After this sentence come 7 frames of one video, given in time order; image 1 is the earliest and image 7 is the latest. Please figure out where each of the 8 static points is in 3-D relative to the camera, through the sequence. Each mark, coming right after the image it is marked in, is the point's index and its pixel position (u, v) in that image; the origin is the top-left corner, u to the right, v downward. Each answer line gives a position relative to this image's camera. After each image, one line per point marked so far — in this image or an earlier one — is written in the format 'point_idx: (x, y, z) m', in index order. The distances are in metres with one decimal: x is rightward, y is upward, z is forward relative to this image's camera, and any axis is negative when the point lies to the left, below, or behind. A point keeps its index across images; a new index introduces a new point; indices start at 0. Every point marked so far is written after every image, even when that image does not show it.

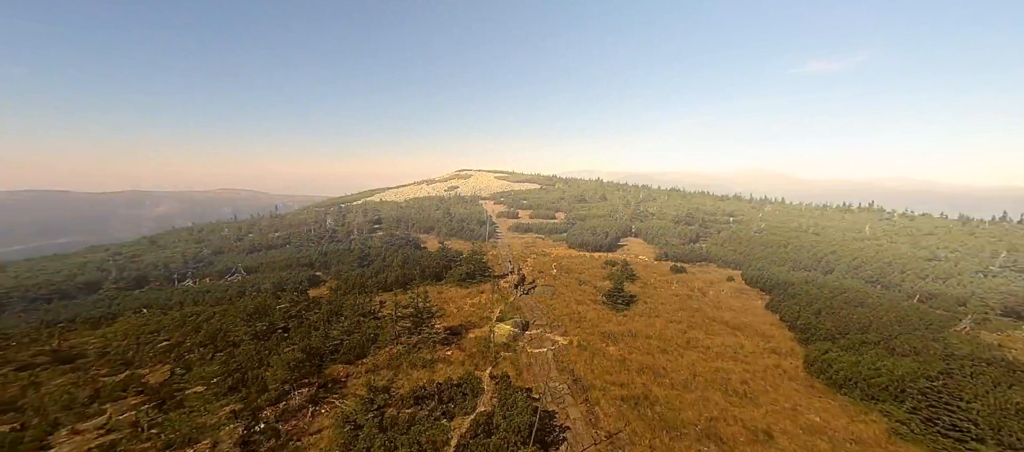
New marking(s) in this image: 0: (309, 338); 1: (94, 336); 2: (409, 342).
0: (-6.5, -3.5, +13.4) m
1: (-14.2, -3.6, +14.1) m
2: (-3.3, -3.7, +13.4) m
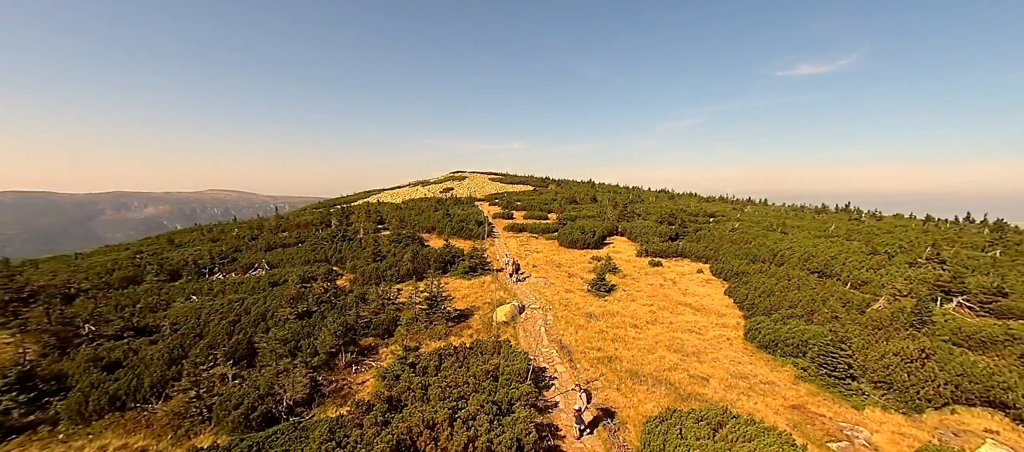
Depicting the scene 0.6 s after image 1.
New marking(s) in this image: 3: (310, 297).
0: (-6.5, -3.5, +16.2) m
1: (-14.3, -3.6, +16.8) m
2: (-3.3, -3.6, +16.3) m
3: (-8.9, -3.2, +18.2) m
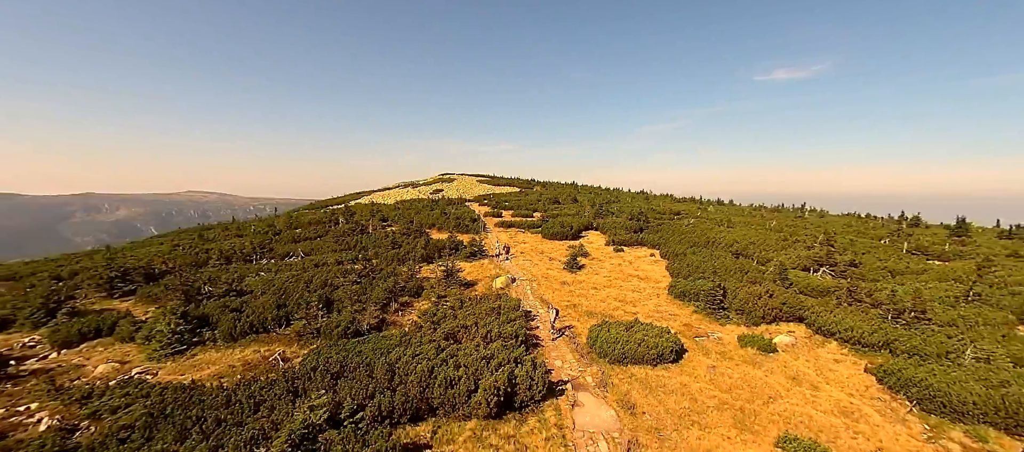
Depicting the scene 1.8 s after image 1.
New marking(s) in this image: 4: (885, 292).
0: (-6.8, -3.0, +22.4) m
1: (-14.5, -3.1, +22.7) m
2: (-3.6, -3.1, +22.5) m
3: (-9.2, -2.7, +24.2) m
4: (+16.5, -2.9, +18.1) m
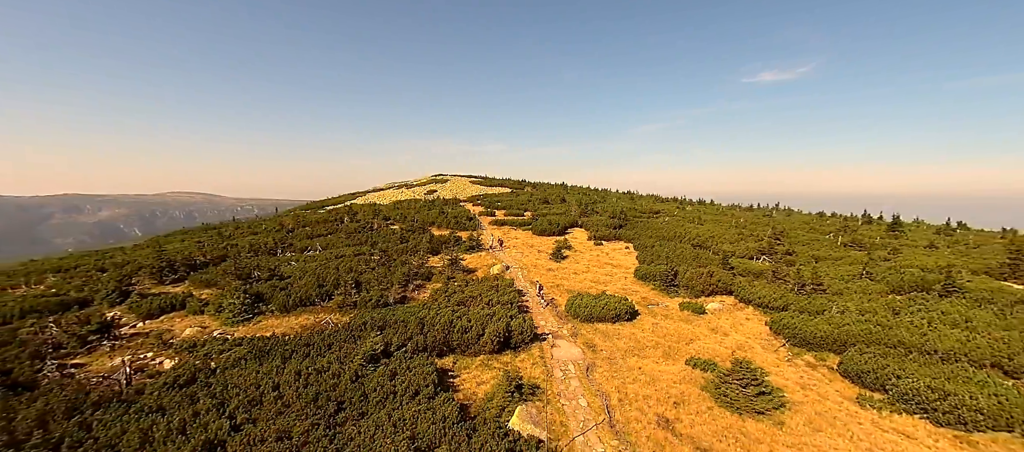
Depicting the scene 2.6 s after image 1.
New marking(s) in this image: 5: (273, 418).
0: (-7.2, -2.7, +26.9) m
1: (-14.9, -2.9, +27.1) m
2: (-4.0, -2.8, +27.1) m
3: (-9.6, -2.4, +28.7) m
4: (+16.2, -2.6, +23.1) m
5: (-6.2, -4.9, +10.7) m
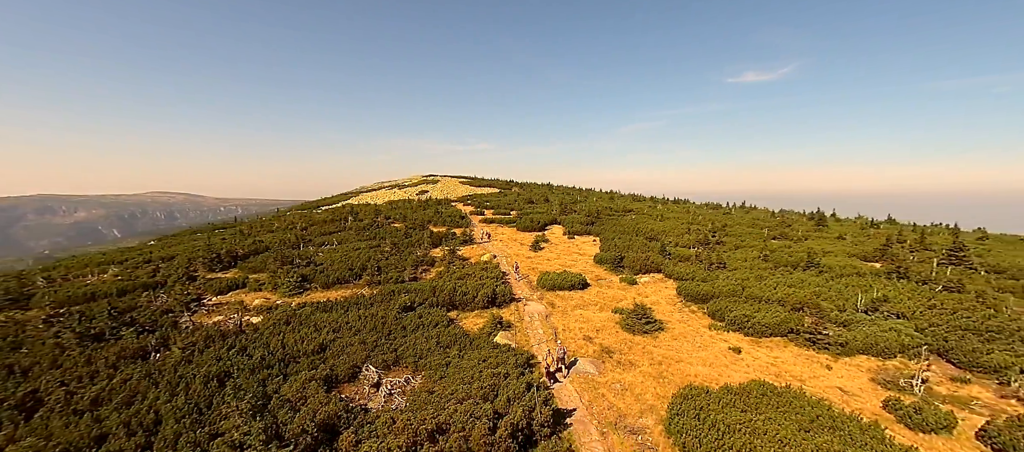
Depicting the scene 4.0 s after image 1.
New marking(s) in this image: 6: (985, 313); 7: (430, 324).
0: (-8.3, -2.5, +33.9) m
1: (-16.1, -2.7, +33.9) m
2: (-5.1, -2.6, +34.2) m
3: (-10.8, -2.2, +35.7) m
4: (+15.2, -2.2, +30.7) m
5: (-6.9, -4.7, +17.7) m
6: (+21.3, -3.9, +18.5) m
7: (-3.8, -4.6, +19.2) m
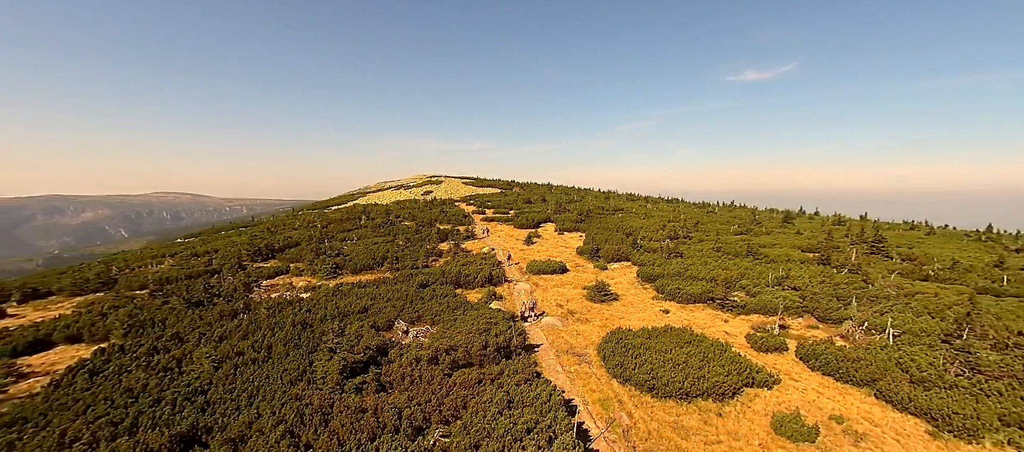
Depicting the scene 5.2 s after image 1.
0: (-8.8, -2.2, +40.3) m
1: (-16.5, -2.4, +40.3) m
2: (-5.6, -2.3, +40.6) m
3: (-11.3, -1.9, +42.0) m
4: (+14.7, -1.9, +36.9) m
5: (-7.5, -4.5, +24.1) m
6: (+20.8, -3.6, +24.6) m
7: (-4.4, -4.3, +25.5) m
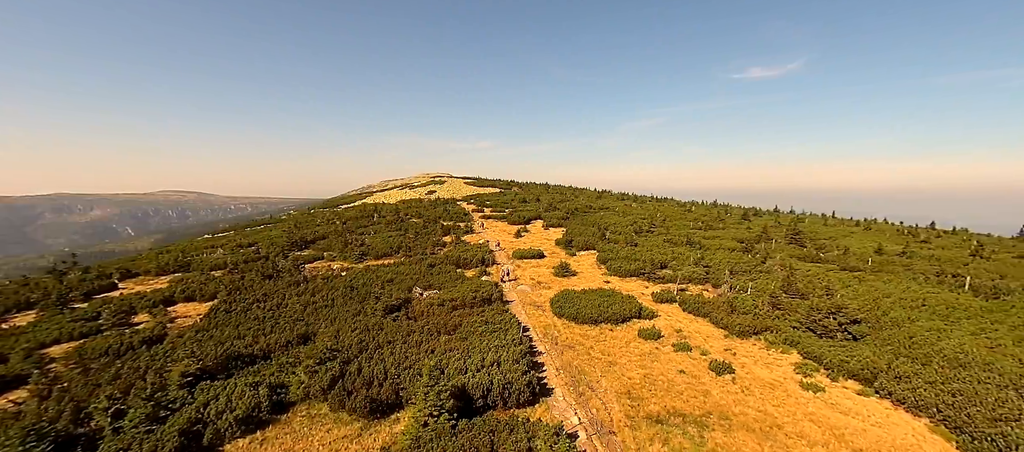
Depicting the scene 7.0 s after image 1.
0: (-9.9, -1.7, +49.3) m
1: (-17.6, -1.9, +49.4) m
2: (-6.6, -1.8, +49.6) m
3: (-12.3, -1.4, +51.1) m
4: (+13.6, -1.4, +45.8) m
5: (-8.7, -4.0, +33.1) m
6: (+19.6, -3.1, +33.4) m
7: (-5.6, -3.8, +34.5) m
